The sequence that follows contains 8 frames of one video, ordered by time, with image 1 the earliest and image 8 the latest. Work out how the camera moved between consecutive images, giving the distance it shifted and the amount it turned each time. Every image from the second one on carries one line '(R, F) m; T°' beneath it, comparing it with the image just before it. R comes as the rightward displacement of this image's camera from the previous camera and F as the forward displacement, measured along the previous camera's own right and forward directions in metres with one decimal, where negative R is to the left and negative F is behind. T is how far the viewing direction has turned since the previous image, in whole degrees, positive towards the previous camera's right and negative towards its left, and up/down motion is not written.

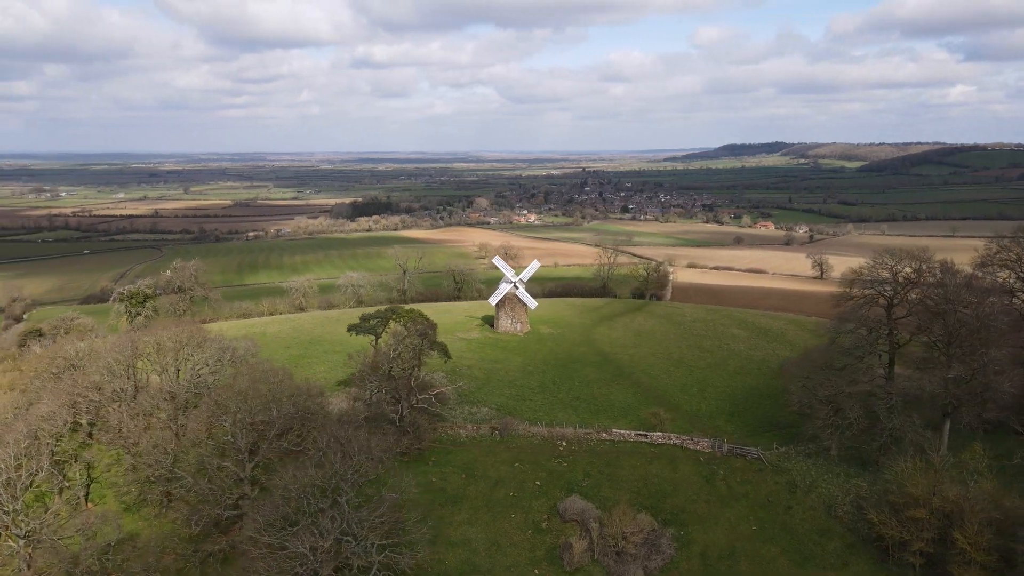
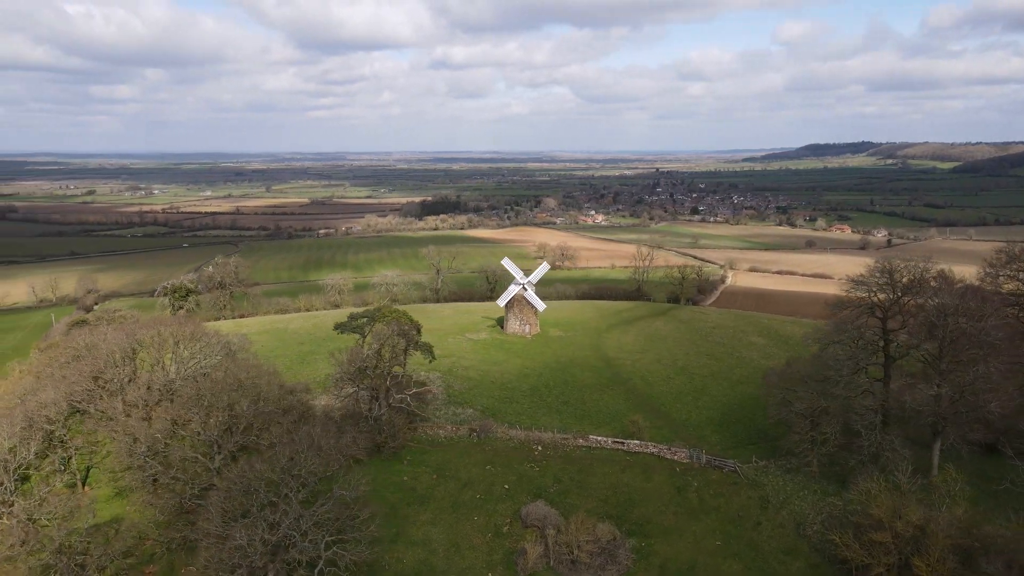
(+3.8, +0.2) m; -5°
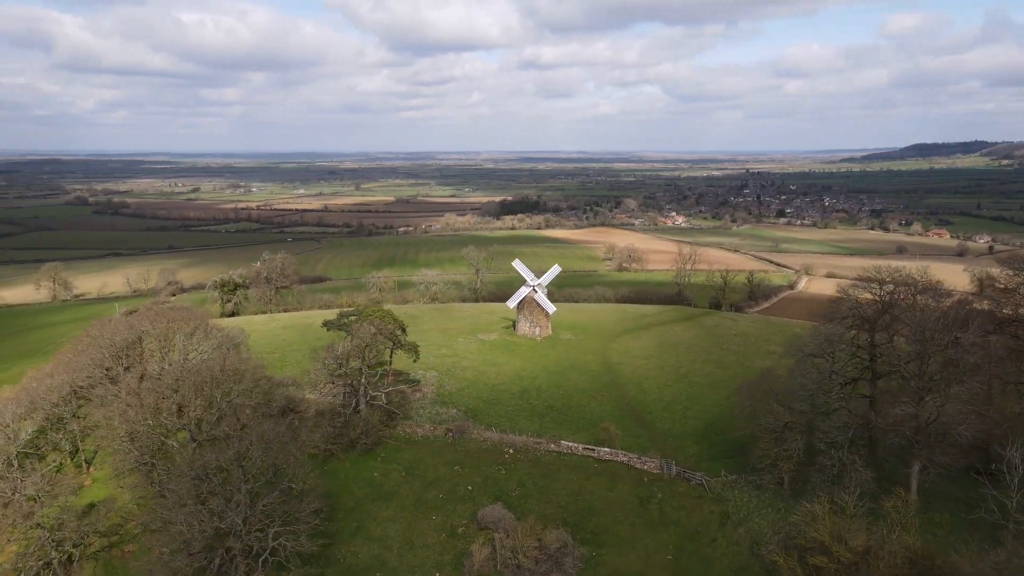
(+4.4, +0.2) m; -6°
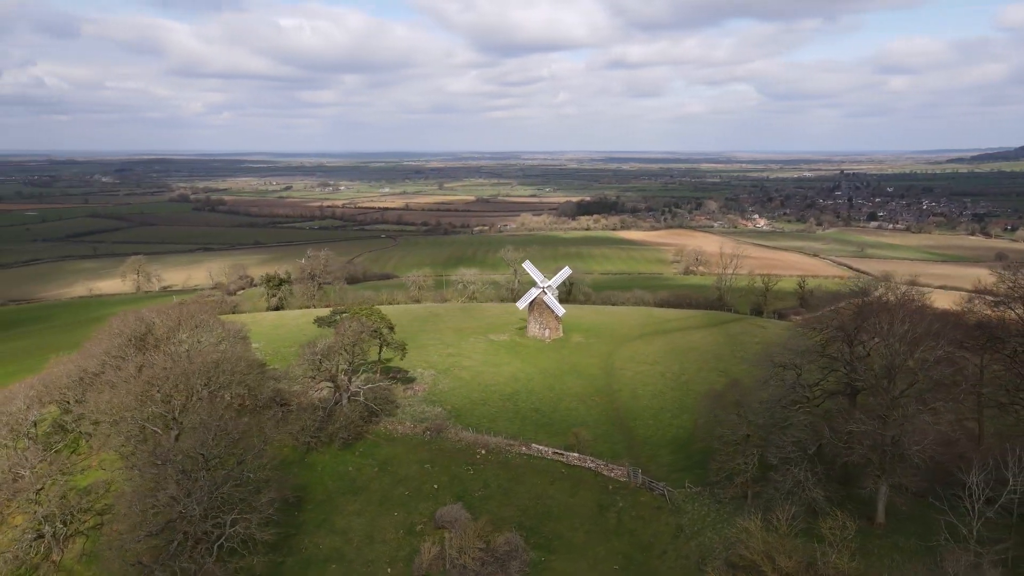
(+4.3, +0.2) m; -6°
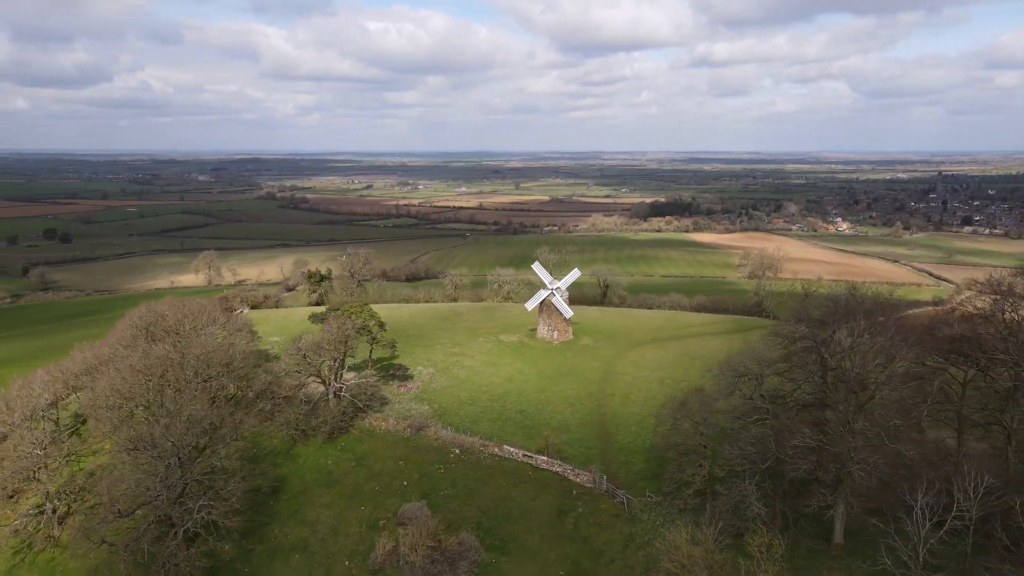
(+4.1, +0.2) m; -6°
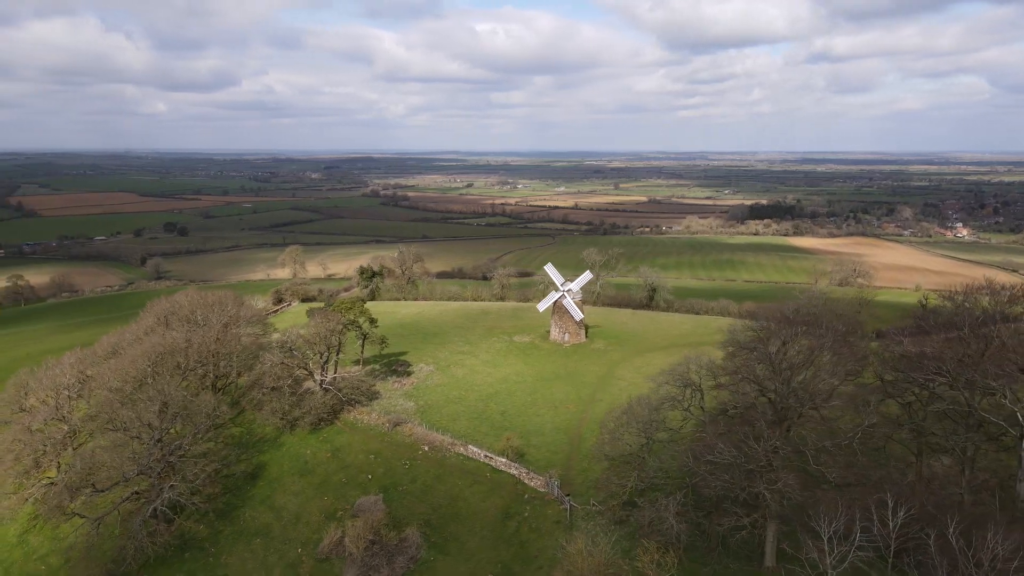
(+5.2, +0.4) m; -8°
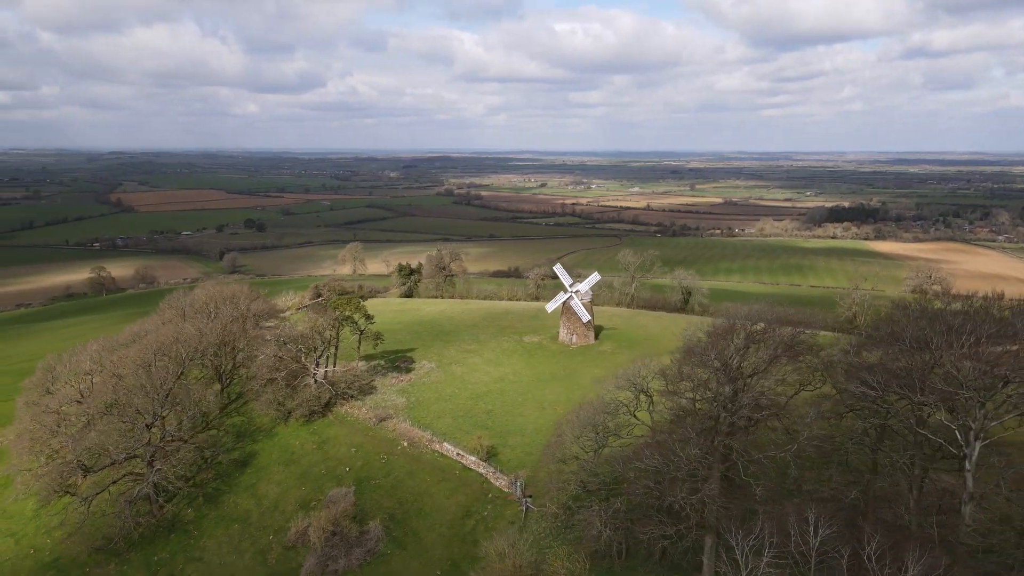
(+3.9, +0.2) m; -6°
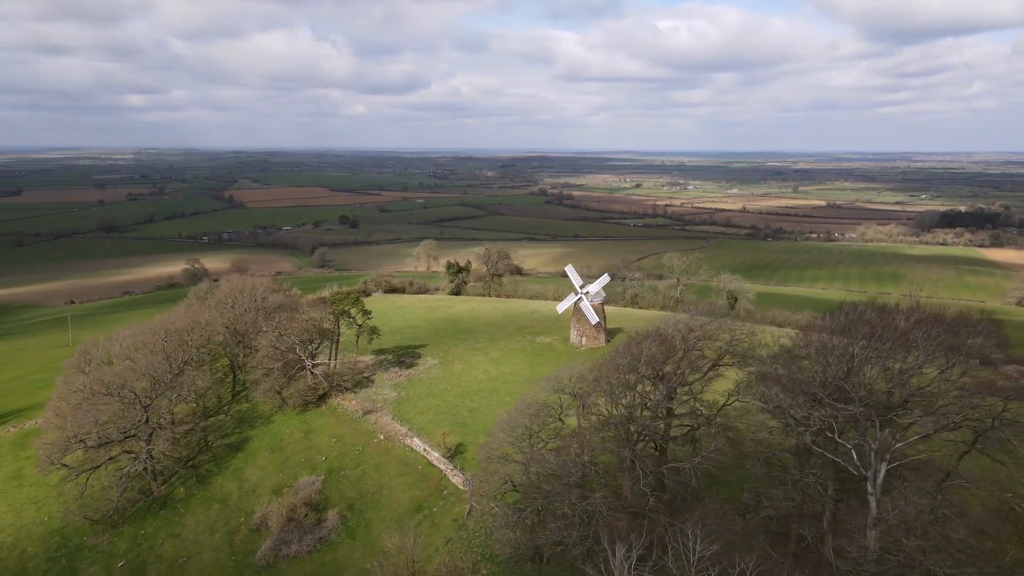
(+5.0, +0.3) m; -7°
